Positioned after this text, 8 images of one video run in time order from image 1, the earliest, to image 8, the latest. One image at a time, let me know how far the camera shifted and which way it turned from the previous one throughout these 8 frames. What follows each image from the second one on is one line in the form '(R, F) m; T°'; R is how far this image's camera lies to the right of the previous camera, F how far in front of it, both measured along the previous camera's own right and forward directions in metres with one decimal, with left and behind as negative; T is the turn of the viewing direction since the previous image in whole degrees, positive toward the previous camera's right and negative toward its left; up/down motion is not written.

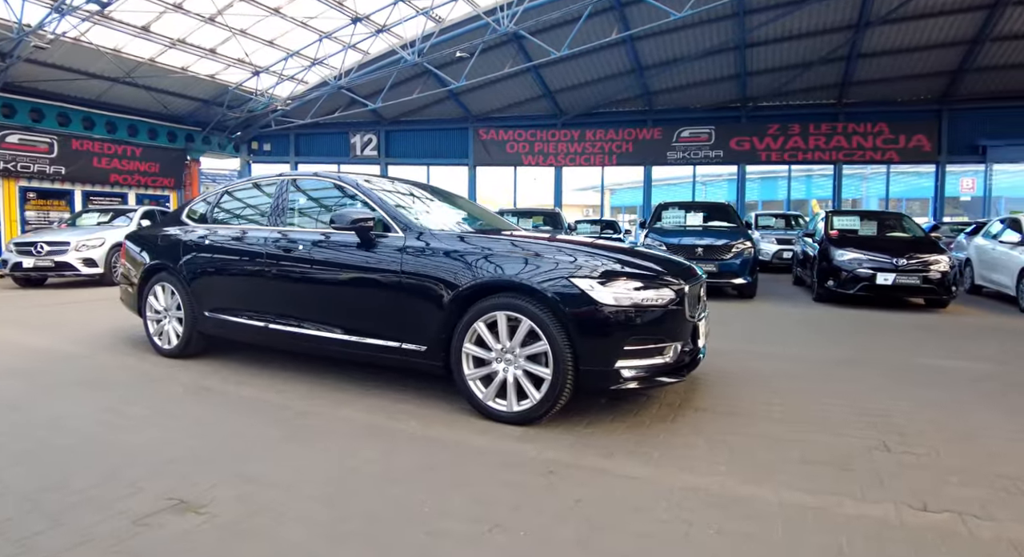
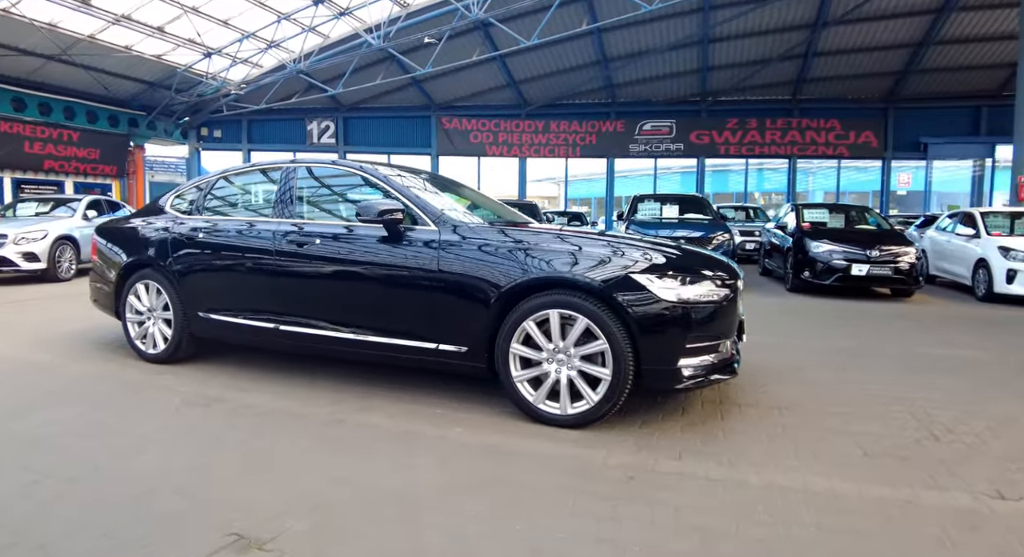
(-0.6, +0.2) m; +5°
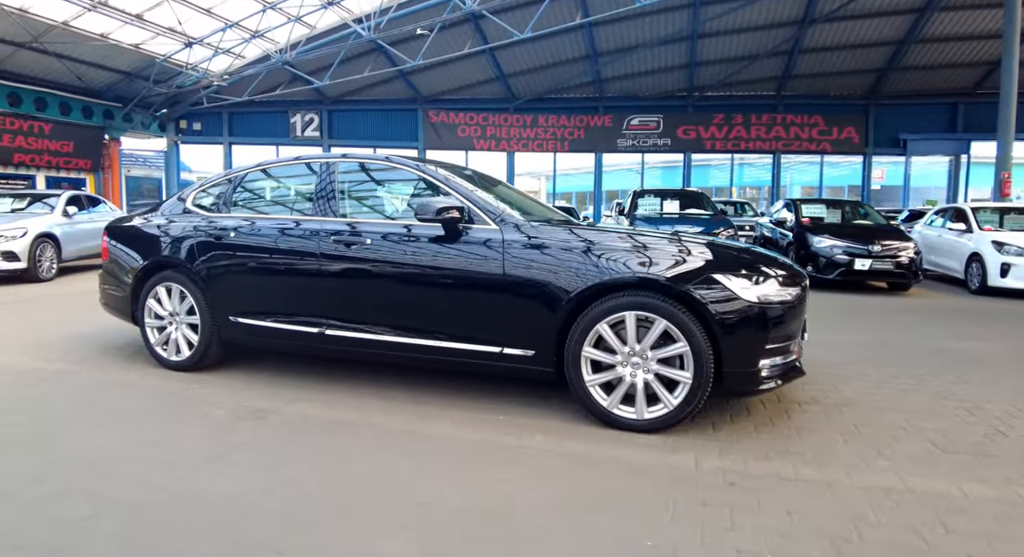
(-0.6, +0.1) m; +3°
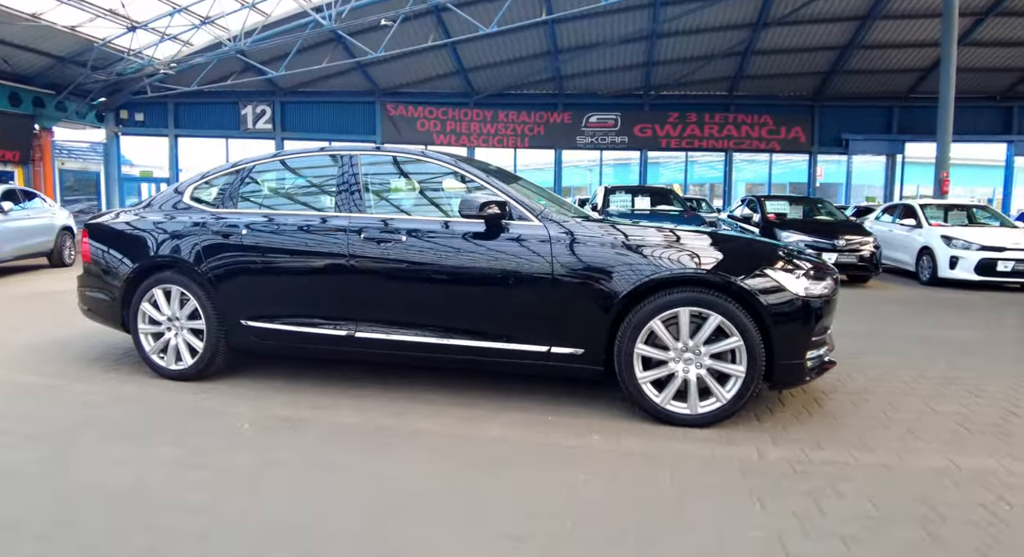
(-0.6, +0.1) m; +5°
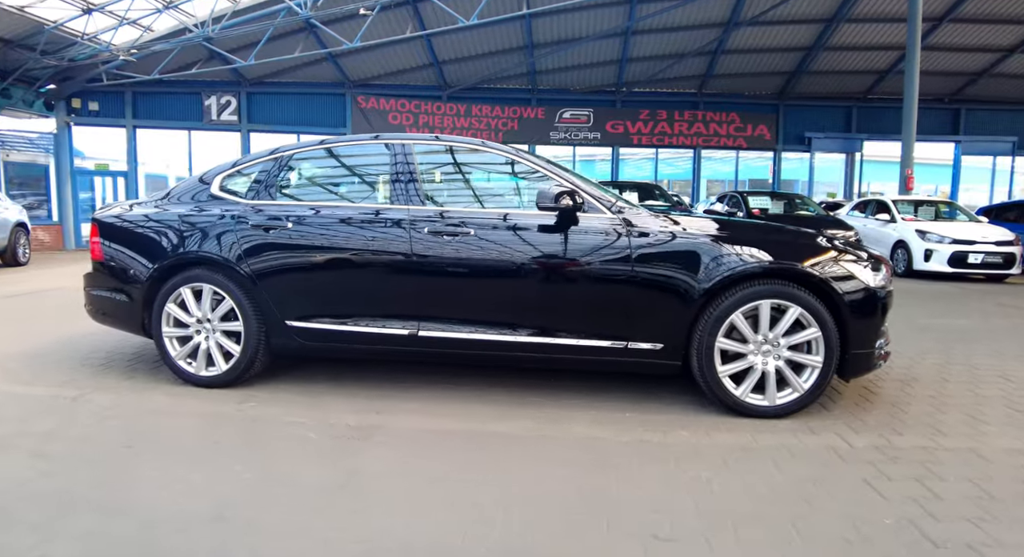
(-0.7, +0.1) m; +4°
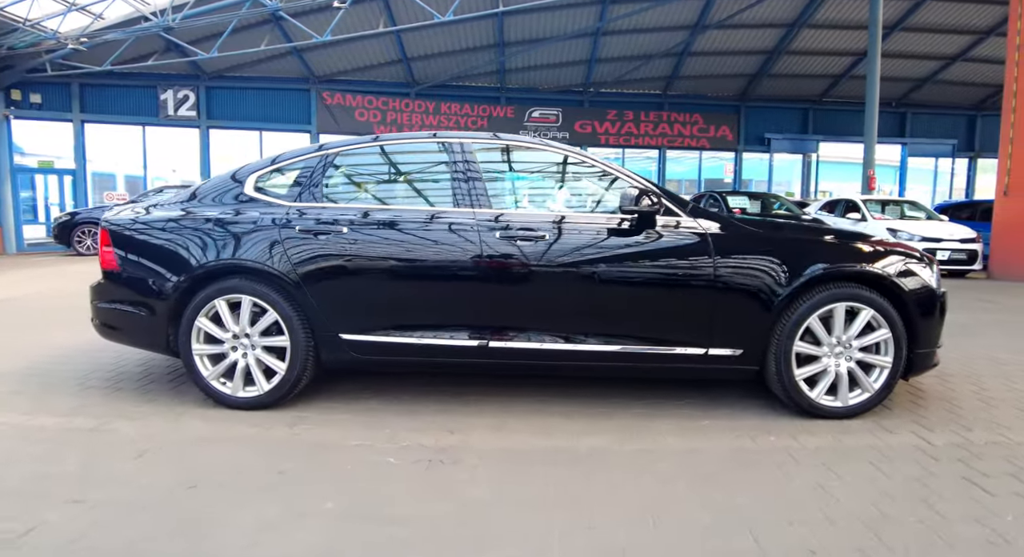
(-0.7, +0.1) m; +5°
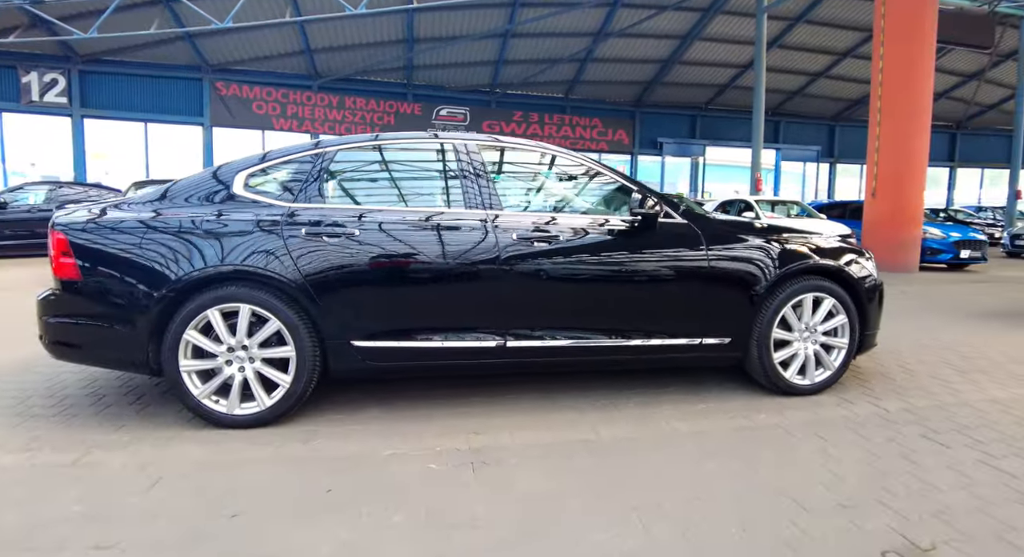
(-0.7, 0.0) m; +11°
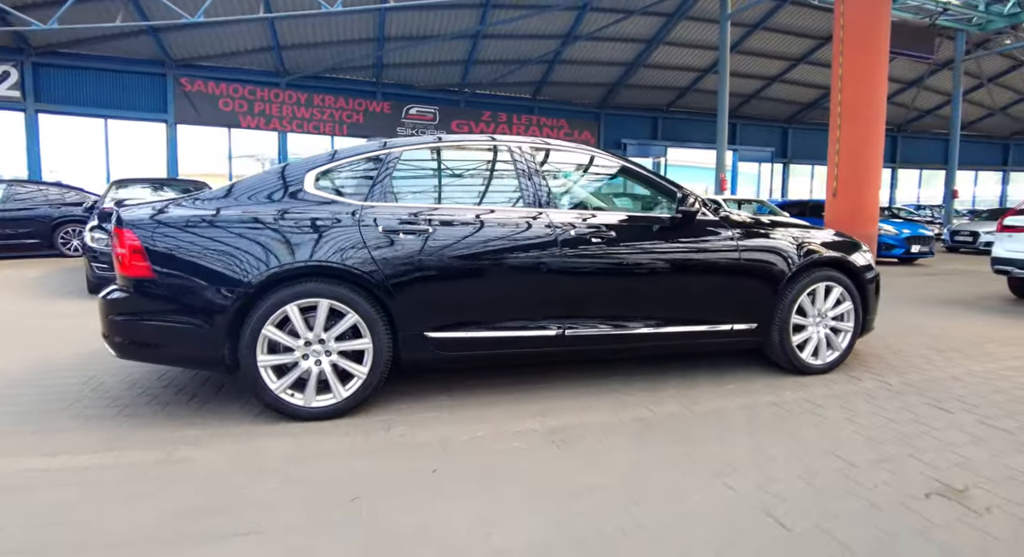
(-0.6, -0.2) m; +5°
